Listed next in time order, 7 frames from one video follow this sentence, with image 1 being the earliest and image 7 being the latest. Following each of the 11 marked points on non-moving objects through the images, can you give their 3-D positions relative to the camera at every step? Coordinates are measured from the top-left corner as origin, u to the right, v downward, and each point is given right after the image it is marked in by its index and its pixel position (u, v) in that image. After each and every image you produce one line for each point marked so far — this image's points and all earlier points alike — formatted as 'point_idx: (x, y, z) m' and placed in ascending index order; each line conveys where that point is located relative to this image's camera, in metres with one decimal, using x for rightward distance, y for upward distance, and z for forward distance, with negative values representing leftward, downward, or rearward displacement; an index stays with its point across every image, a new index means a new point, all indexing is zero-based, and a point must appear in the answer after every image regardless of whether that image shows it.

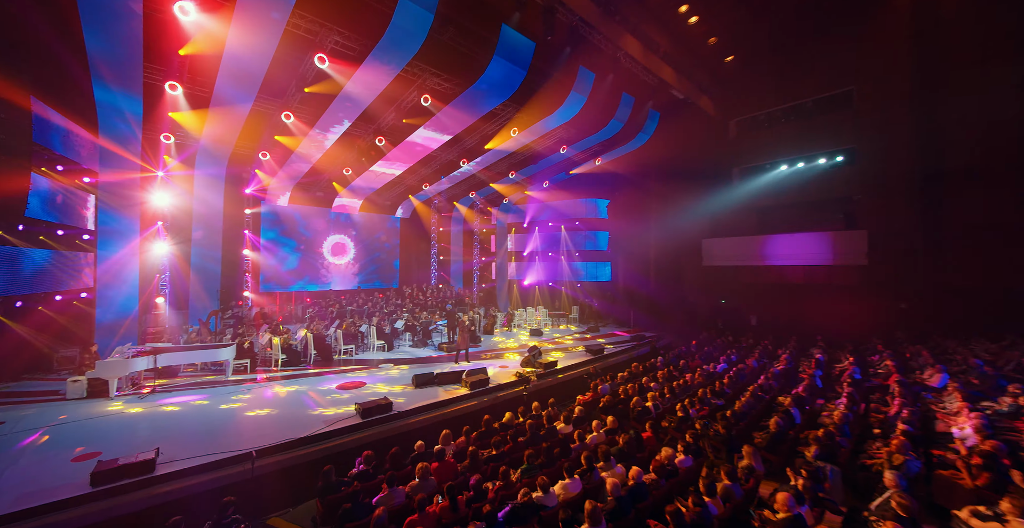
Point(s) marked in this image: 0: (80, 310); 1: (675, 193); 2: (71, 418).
0: (-13.0, -1.4, +10.5) m
1: (+8.7, +3.7, +19.2) m
2: (-9.3, -3.3, +7.4) m
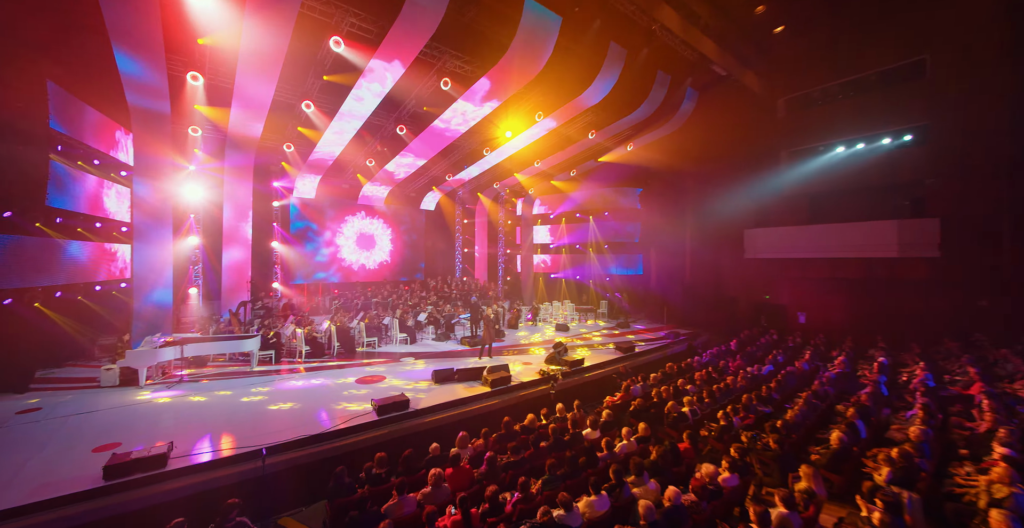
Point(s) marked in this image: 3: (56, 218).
0: (-12.3, -1.1, +10.9) m
1: (+10.1, +4.1, +17.8) m
2: (-8.9, -3.1, +7.5) m
3: (-11.1, +1.1, +8.5) m
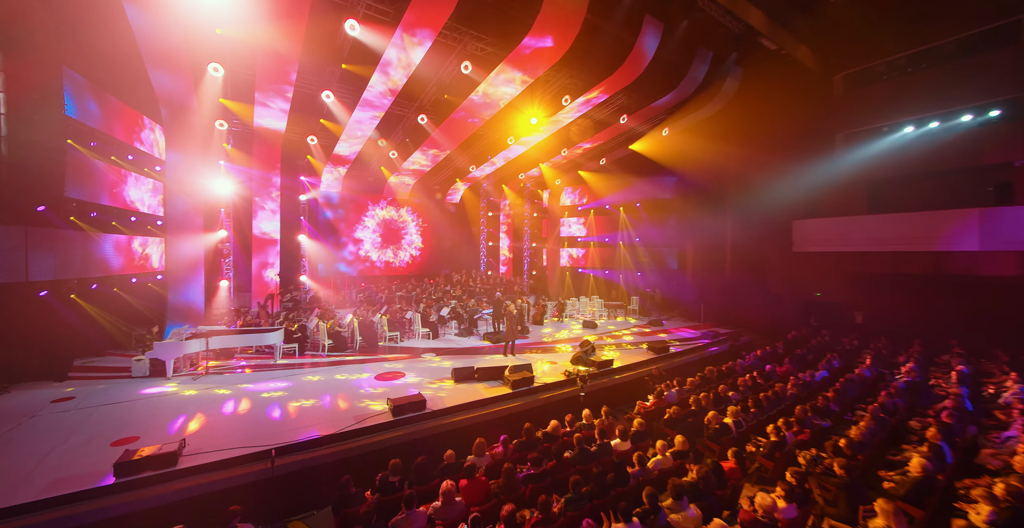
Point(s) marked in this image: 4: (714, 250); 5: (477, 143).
0: (-11.6, -0.9, +11.3) m
1: (+11.3, +4.4, +16.3) m
2: (-8.4, -2.9, +7.7) m
3: (-10.6, +1.3, +8.8) m
4: (+10.4, +0.7, +18.0) m
5: (-1.7, +5.8, +16.5) m
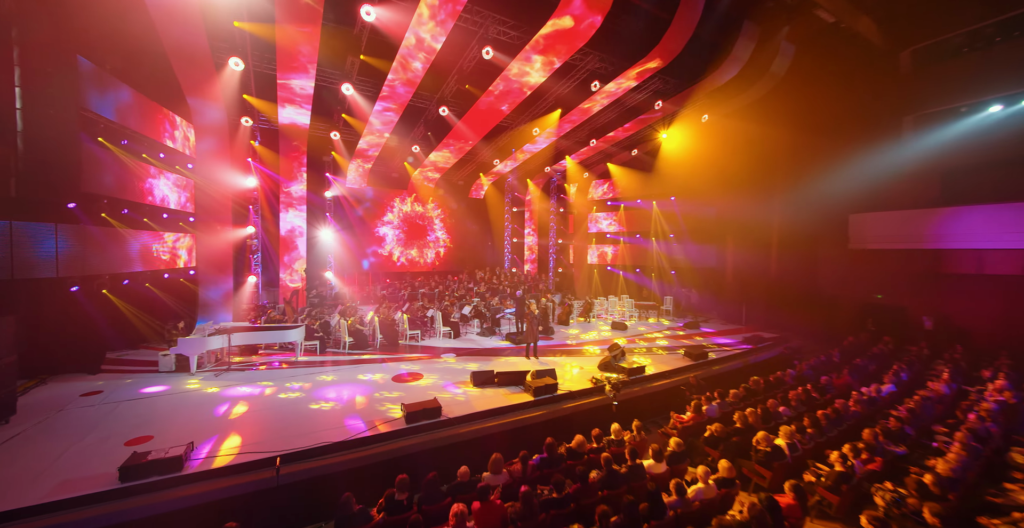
0: (-10.8, -0.7, +11.6) m
1: (+12.4, +4.4, +14.7) m
2: (-8.0, -2.8, +7.7) m
3: (-10.0, +1.4, +8.9) m
4: (+11.6, +0.8, +16.5) m
5: (-0.5, +5.9, +15.9) m
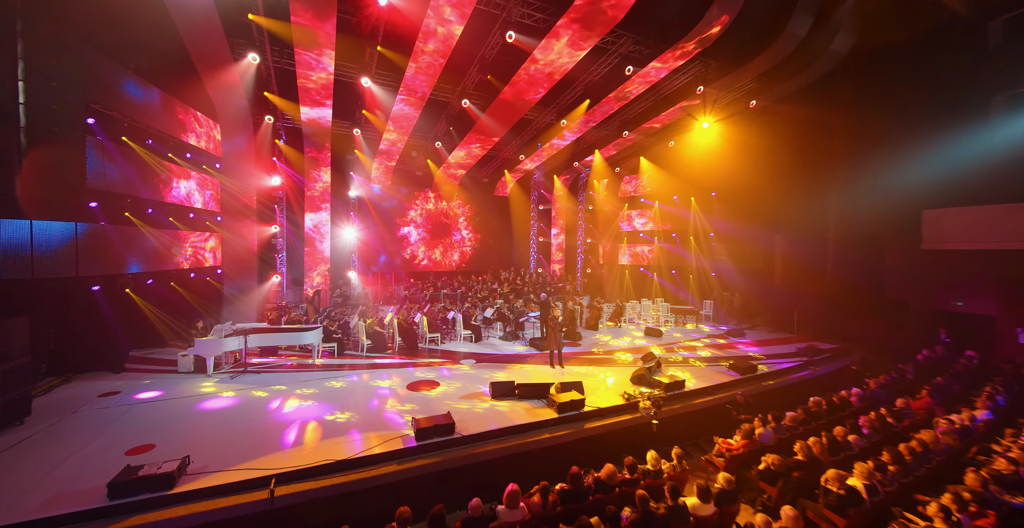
0: (-10.0, -0.7, +11.6) m
1: (+13.4, +4.3, +12.9) m
2: (-7.5, -2.8, +7.6) m
3: (-9.4, +1.4, +9.0) m
4: (+12.8, +0.7, +14.8) m
5: (+0.6, +5.9, +15.1) m
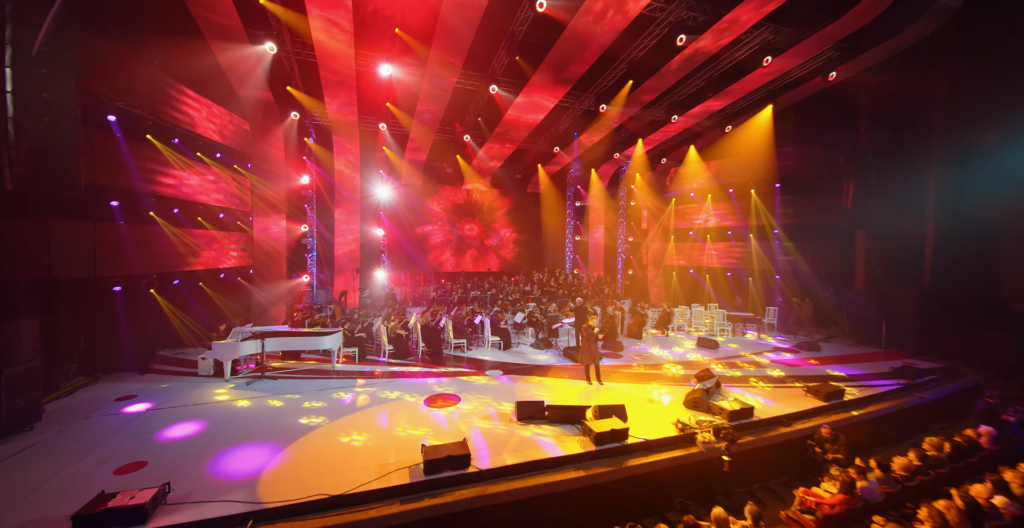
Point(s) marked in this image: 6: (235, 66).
0: (-9.0, -0.7, +11.6) m
1: (+14.4, +4.3, +10.3) m
2: (-6.9, -2.8, +7.3) m
3: (-8.7, +1.4, +8.8) m
4: (+14.0, +0.7, +12.3) m
5: (+2.0, +5.9, +13.9) m
6: (-7.4, +5.3, +9.3) m
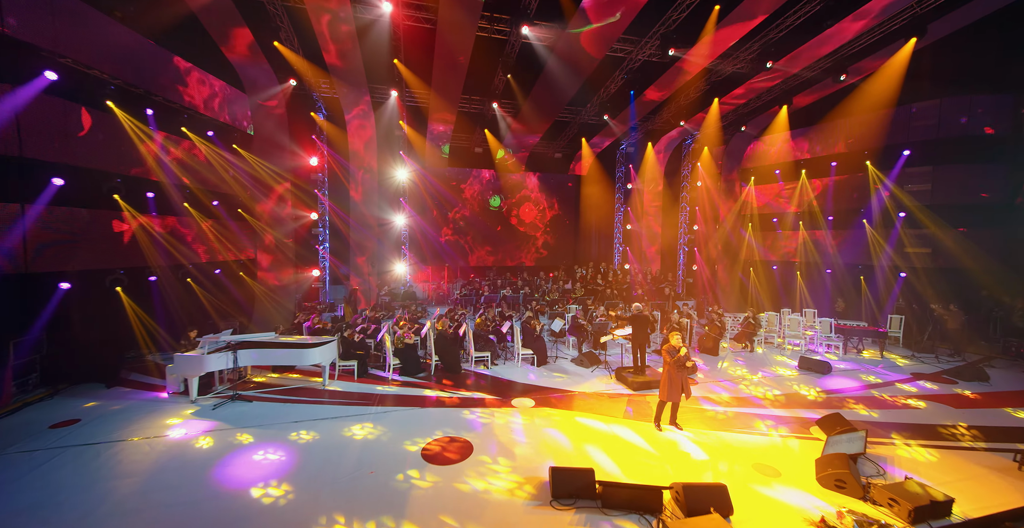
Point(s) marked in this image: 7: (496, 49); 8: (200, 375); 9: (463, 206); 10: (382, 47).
0: (-7.9, -0.5, +10.2) m
1: (+15.2, +4.4, +6.1) m
2: (-6.4, -2.7, +5.8) m
3: (-7.9, +1.6, +7.4) m
4: (+15.0, +0.8, +8.2) m
5: (+3.2, +6.1, +11.1) m
6: (-6.6, +5.4, +7.6) m
7: (-0.5, +6.1, +9.9) m
8: (-6.0, -2.1, +6.8) m
9: (-2.2, +3.0, +17.9) m
10: (-3.2, +5.8, +9.4) m
